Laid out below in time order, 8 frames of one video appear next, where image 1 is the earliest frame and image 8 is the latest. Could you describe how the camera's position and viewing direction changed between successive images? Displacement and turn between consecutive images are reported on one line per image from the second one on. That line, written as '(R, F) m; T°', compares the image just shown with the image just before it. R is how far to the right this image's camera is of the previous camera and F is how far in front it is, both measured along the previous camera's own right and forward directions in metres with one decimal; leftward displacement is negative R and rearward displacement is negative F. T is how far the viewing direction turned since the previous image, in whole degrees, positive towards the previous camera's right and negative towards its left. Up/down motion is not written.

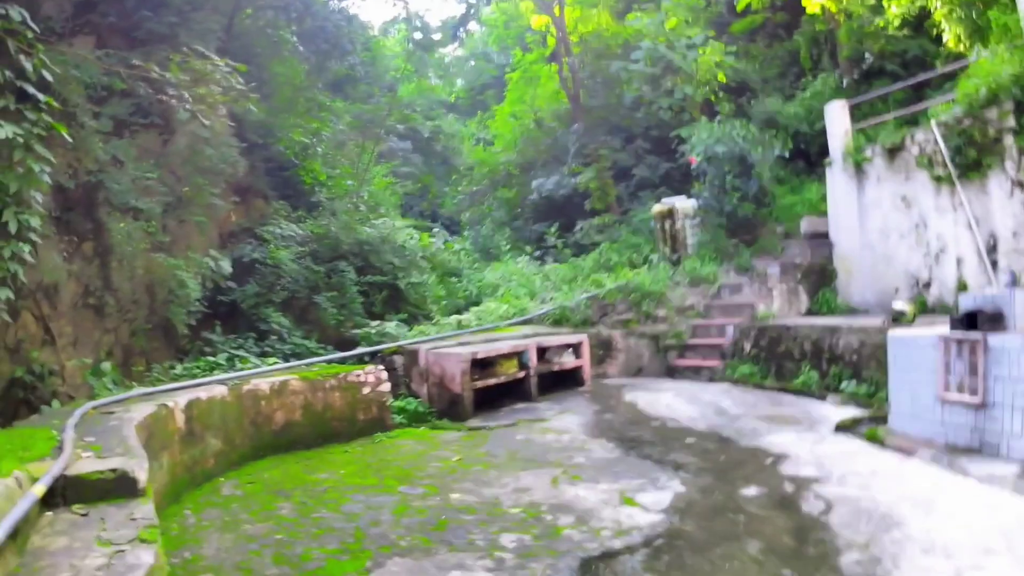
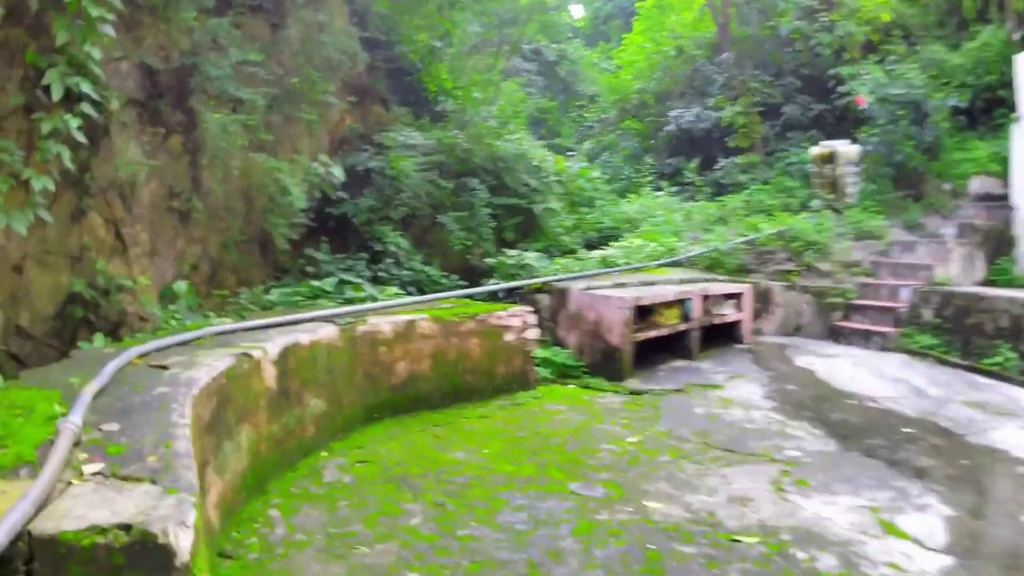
(-0.3, +1.2) m; -4°
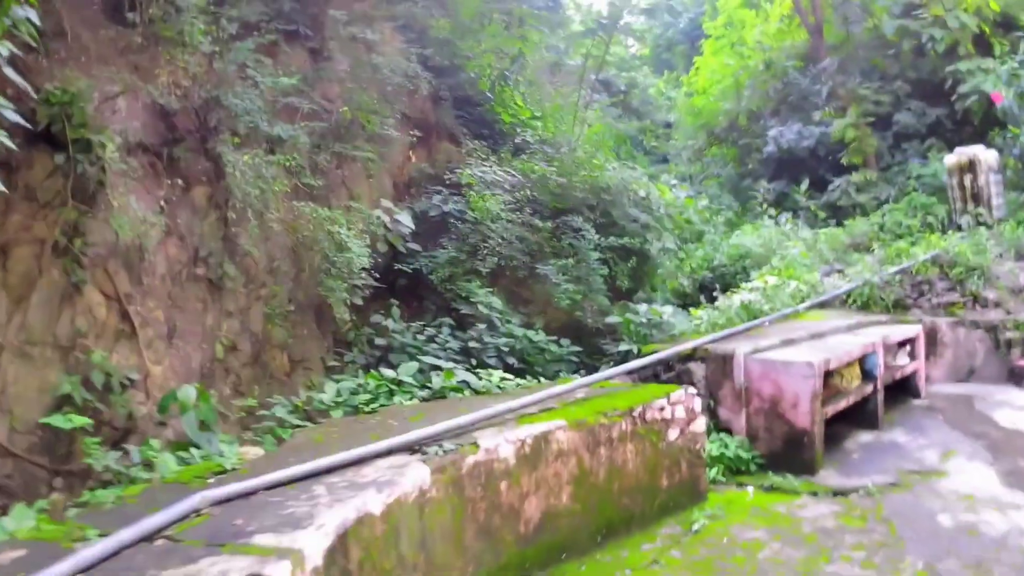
(-0.2, +1.2) m; -3°
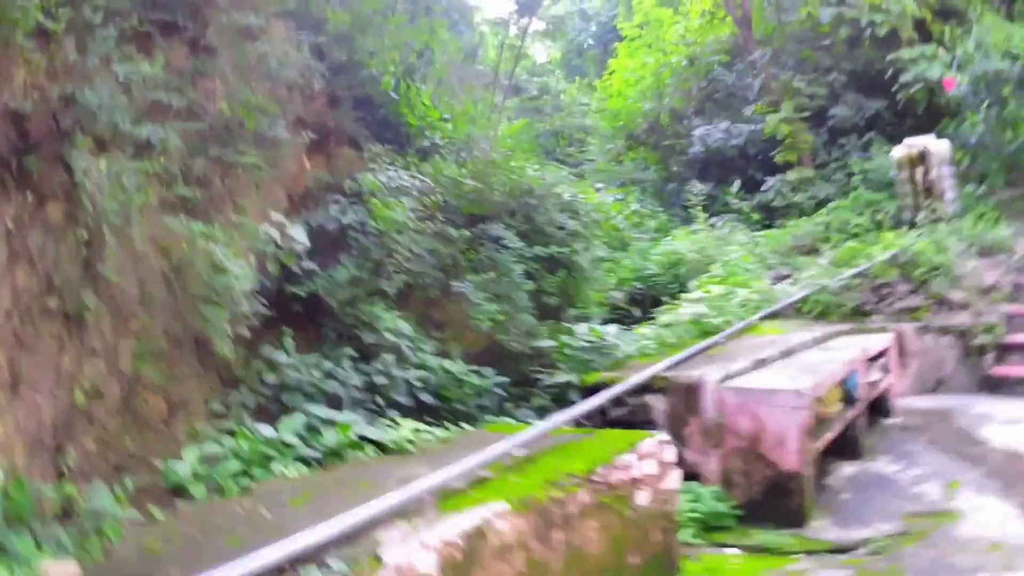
(0.0, +0.7) m; +4°
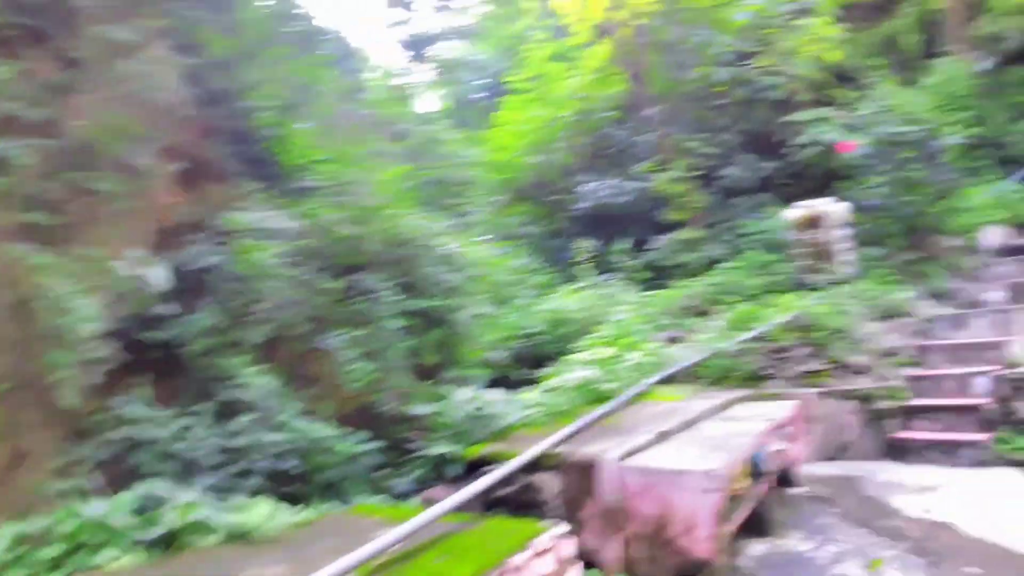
(0.0, +0.3) m; +5°
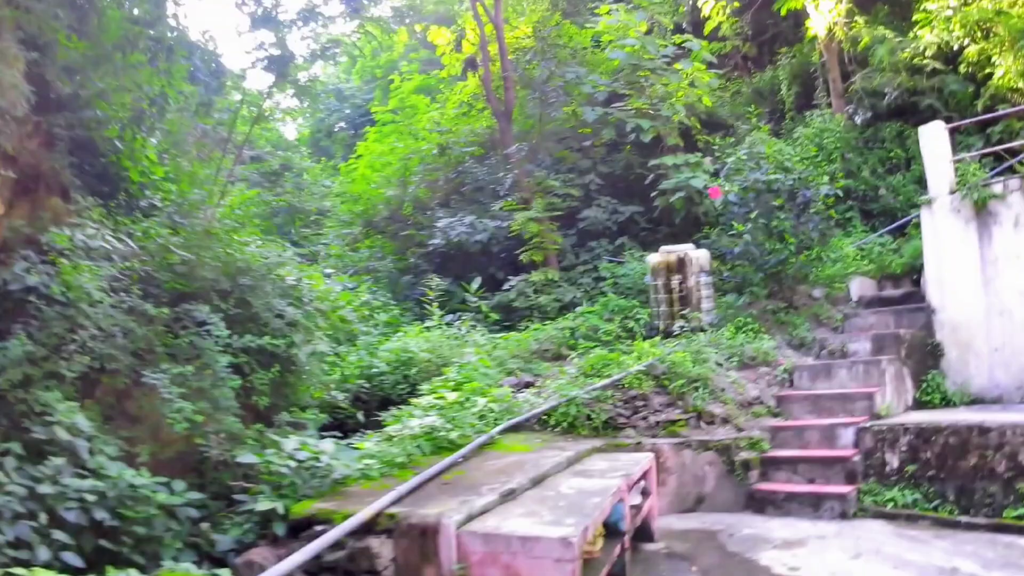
(0.0, +0.3) m; +6°
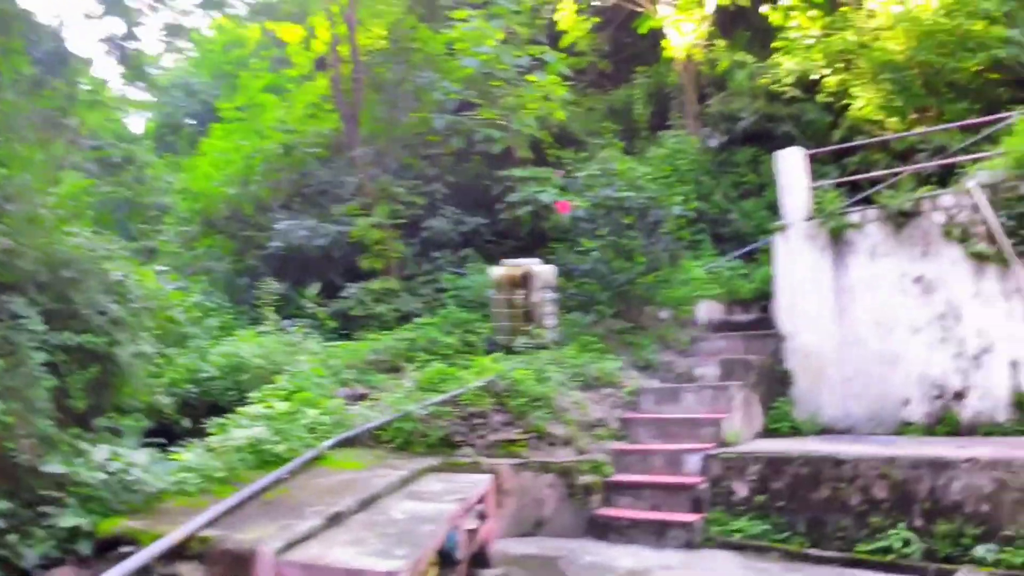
(0.0, +0.2) m; +8°
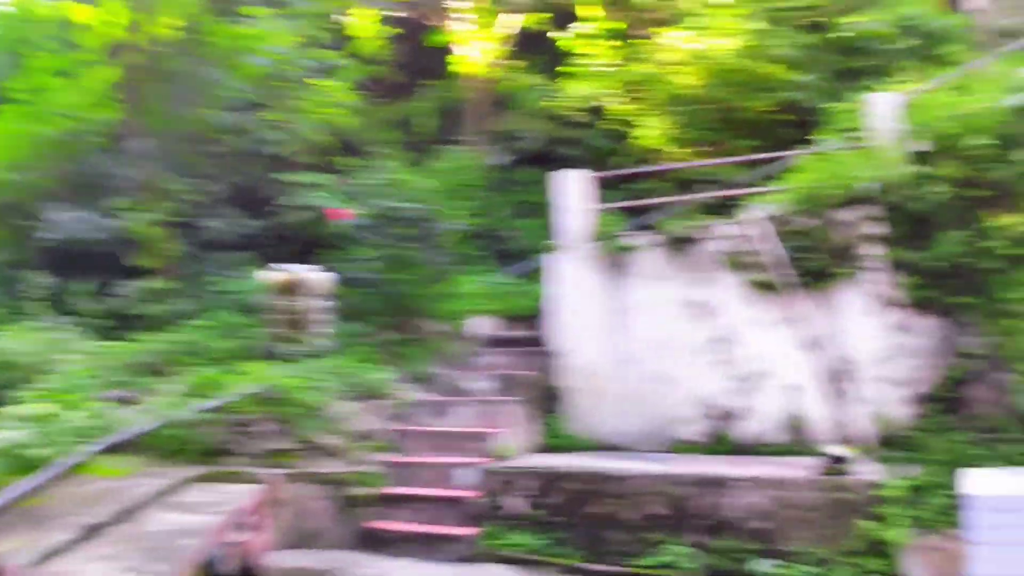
(-0.1, 0.0) m; +11°
